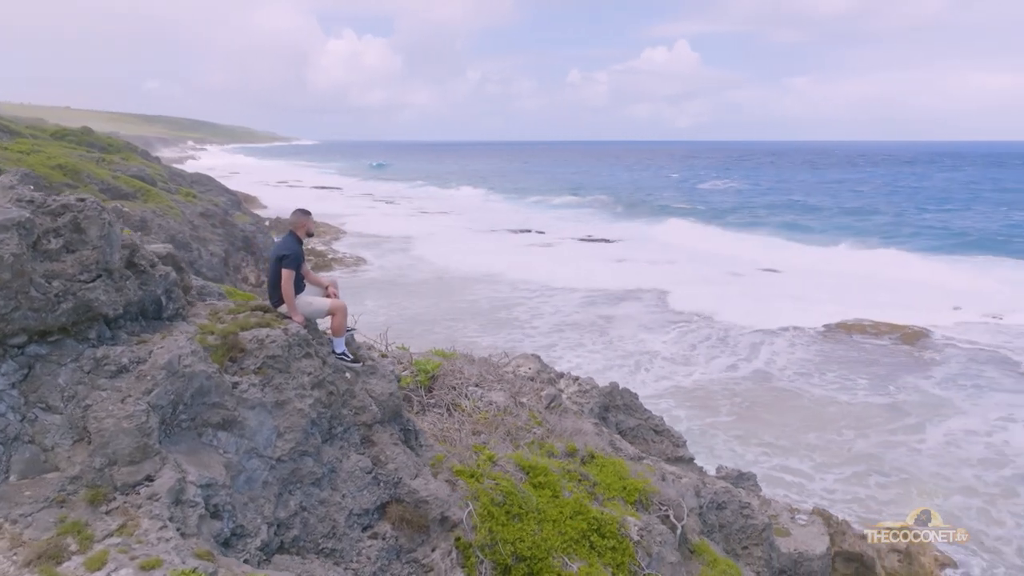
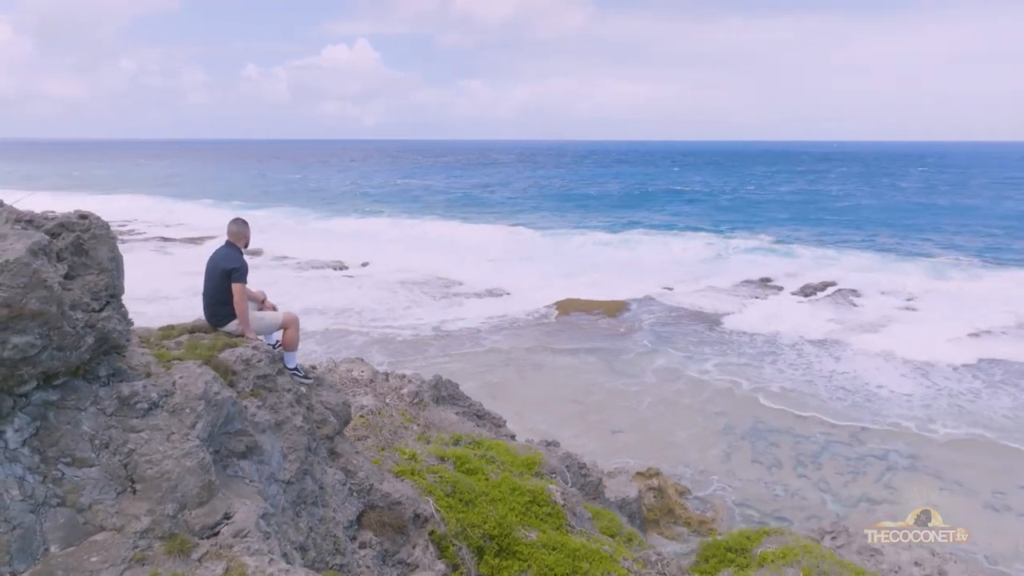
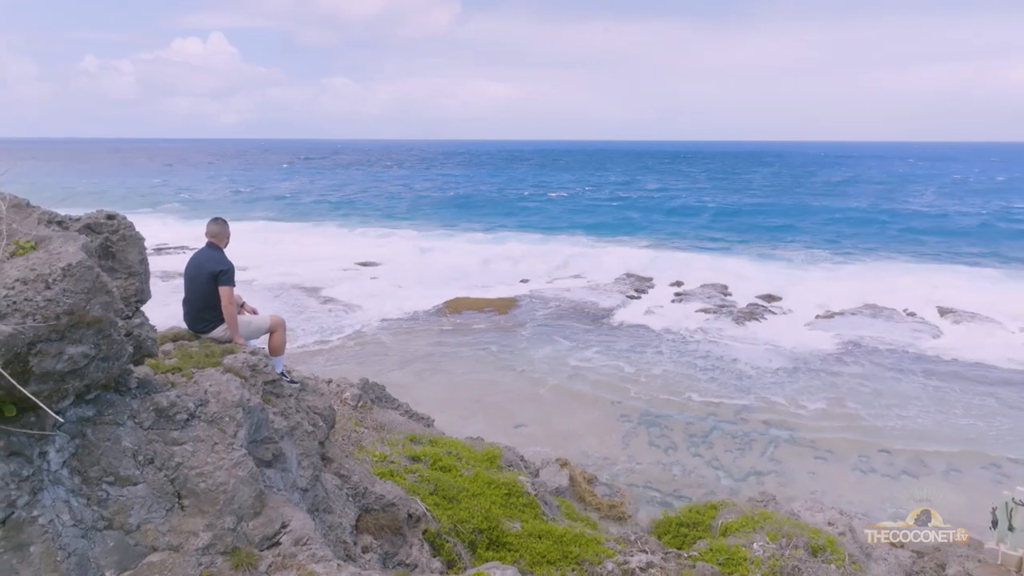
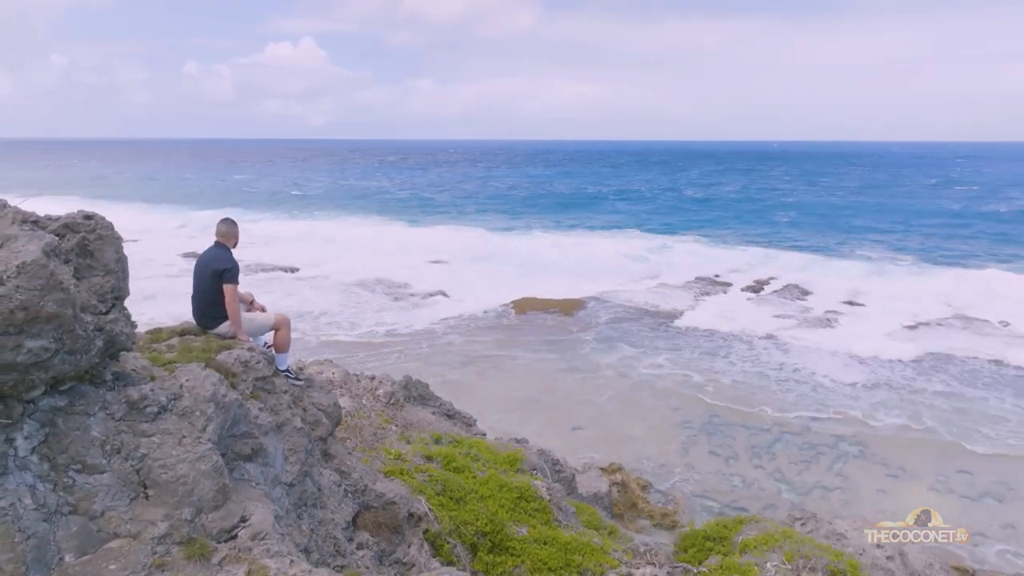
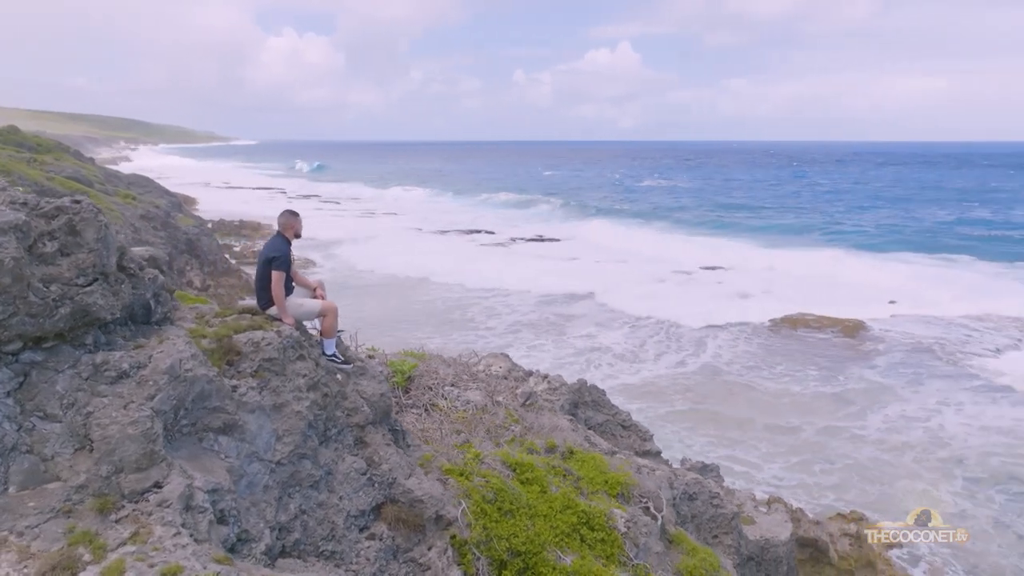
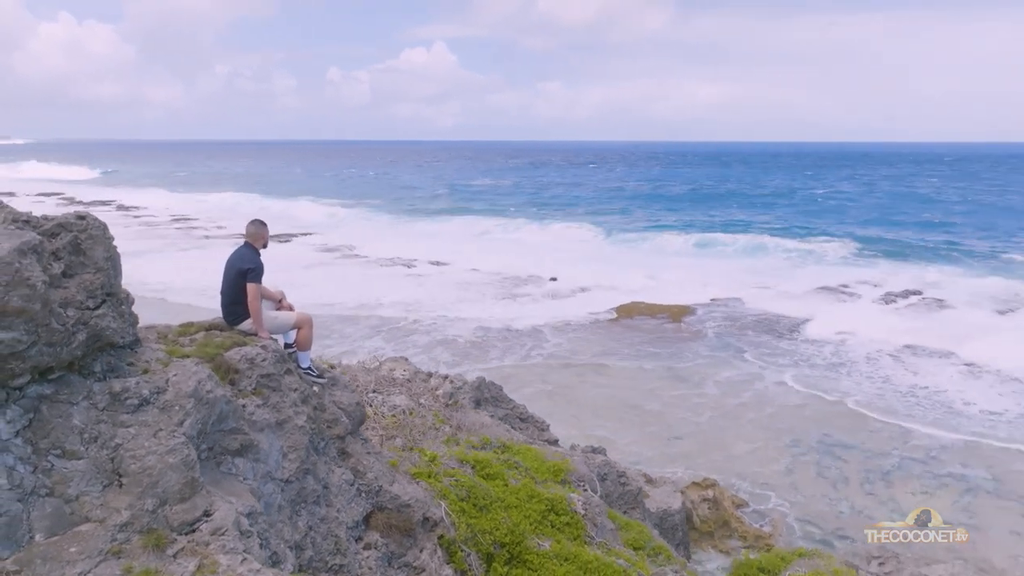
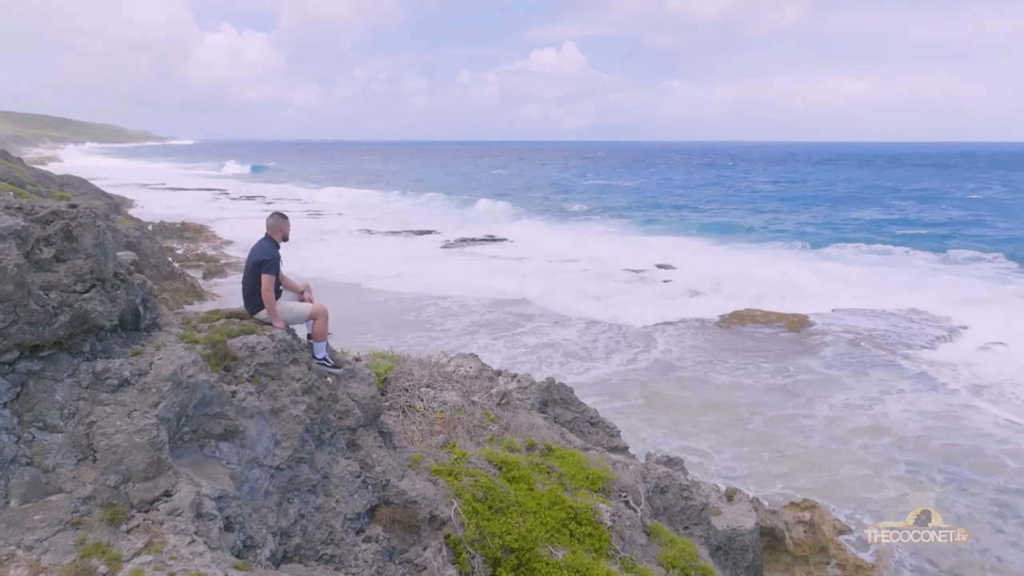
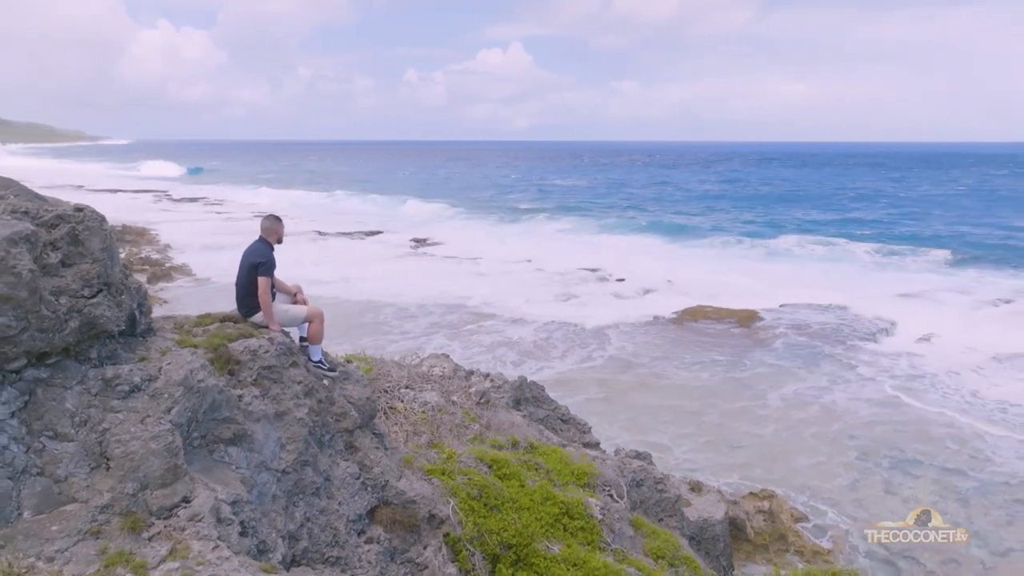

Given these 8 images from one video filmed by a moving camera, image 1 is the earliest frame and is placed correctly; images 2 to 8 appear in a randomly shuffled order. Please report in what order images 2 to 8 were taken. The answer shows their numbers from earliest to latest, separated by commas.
5, 7, 8, 6, 2, 4, 3
